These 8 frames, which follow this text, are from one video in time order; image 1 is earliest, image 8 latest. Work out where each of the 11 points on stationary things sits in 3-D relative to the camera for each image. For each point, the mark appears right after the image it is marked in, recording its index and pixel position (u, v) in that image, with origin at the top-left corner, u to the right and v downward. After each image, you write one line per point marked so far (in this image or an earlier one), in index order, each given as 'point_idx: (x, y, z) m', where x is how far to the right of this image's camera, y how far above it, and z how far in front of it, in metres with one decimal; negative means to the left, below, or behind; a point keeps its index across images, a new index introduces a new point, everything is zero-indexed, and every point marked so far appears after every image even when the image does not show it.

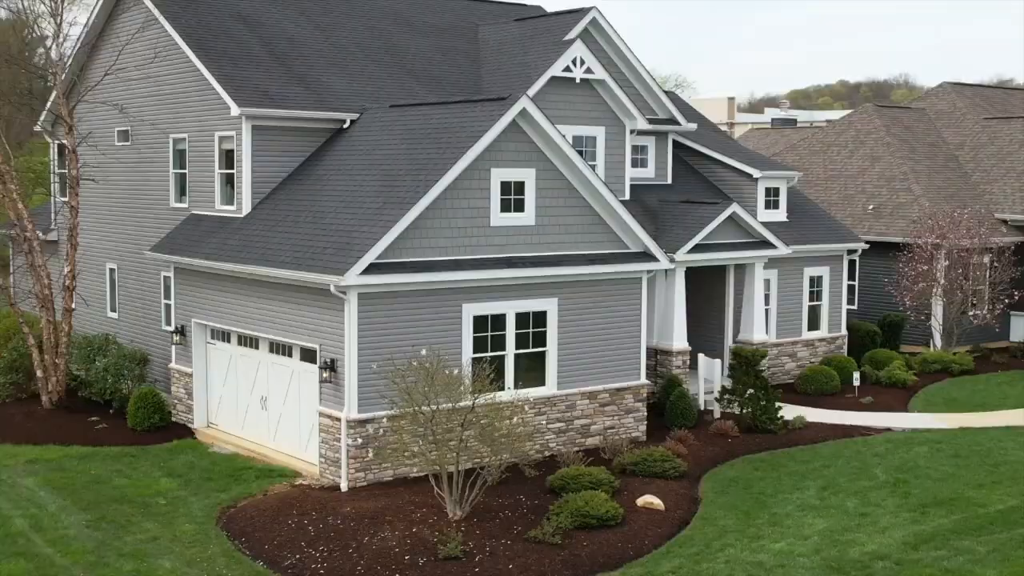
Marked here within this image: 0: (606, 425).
0: (+1.7, -2.5, +19.5) m
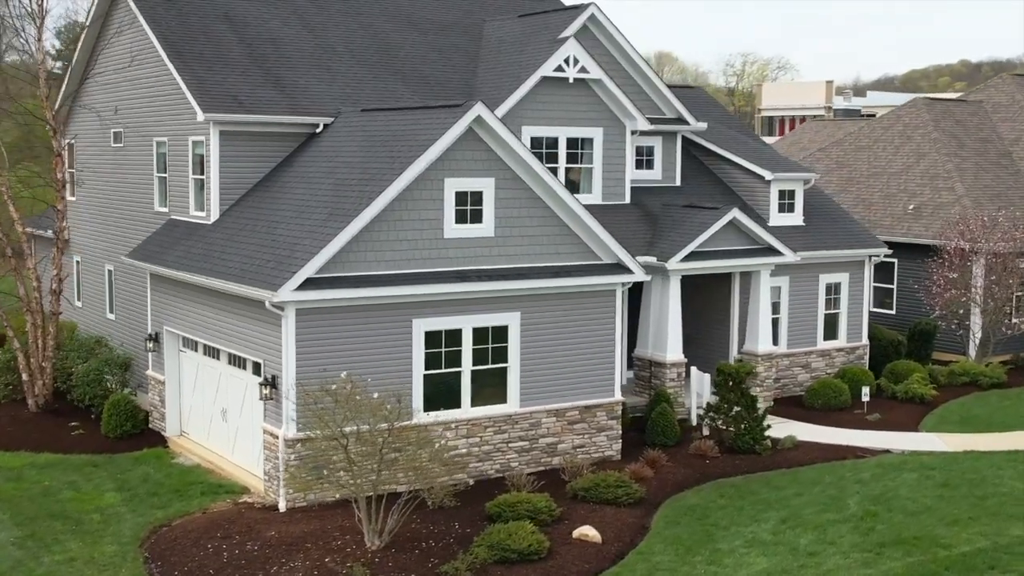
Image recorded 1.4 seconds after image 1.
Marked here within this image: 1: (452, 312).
0: (+1.1, -2.7, +18.7) m
1: (-1.0, -0.4, +17.2) m
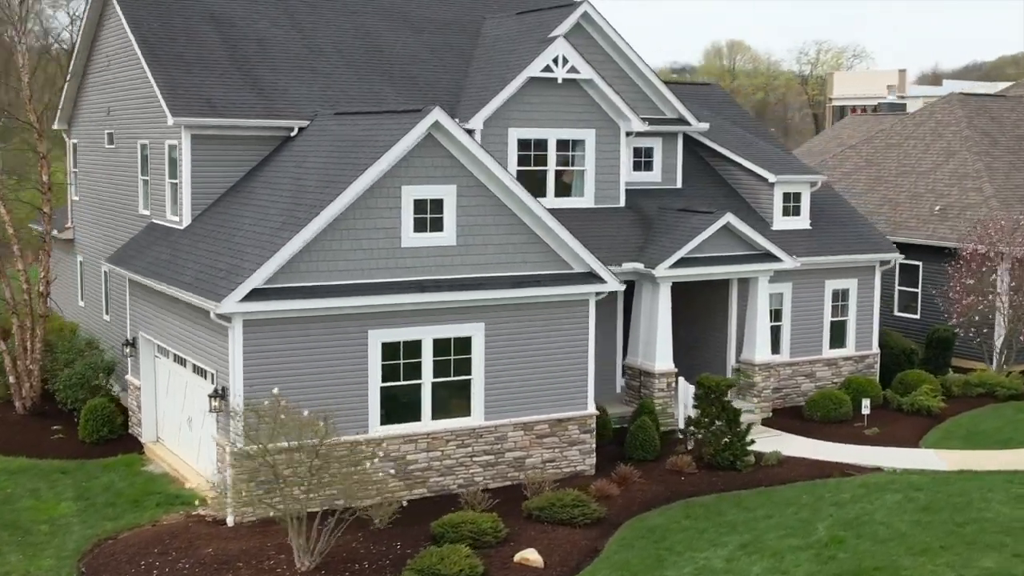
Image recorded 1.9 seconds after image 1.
0: (+0.5, -2.8, +18.2) m
1: (-1.6, -0.5, +16.8) m
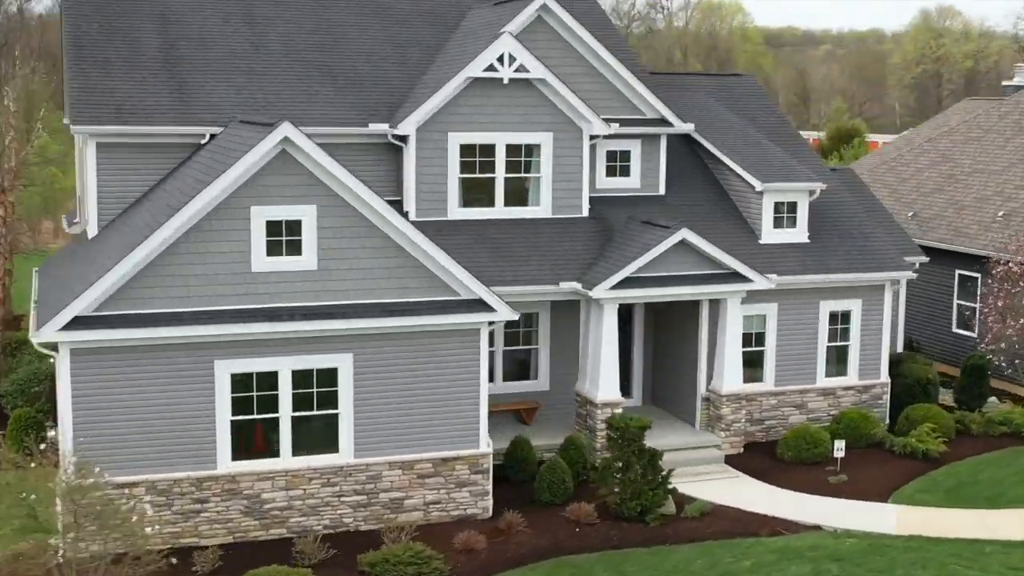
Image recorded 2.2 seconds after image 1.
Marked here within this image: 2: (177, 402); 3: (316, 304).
0: (-1.3, -3.2, +16.7) m
1: (-3.6, -0.9, +15.6) m
2: (-4.7, -1.6, +15.3) m
3: (-2.8, -0.2, +15.8) m
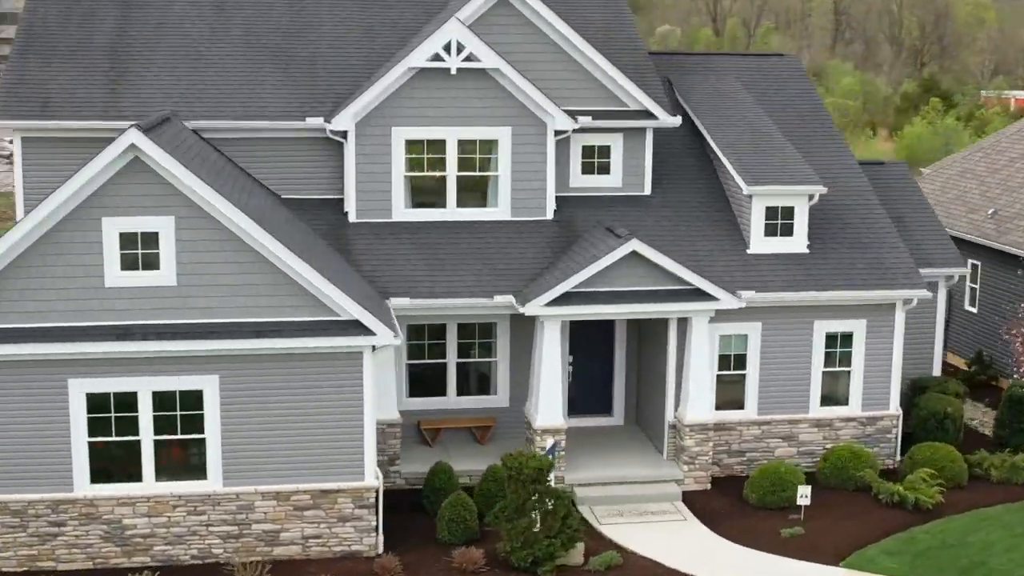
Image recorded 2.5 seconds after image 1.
0: (-2.9, -3.5, +15.5) m
1: (-5.3, -1.1, +14.7) m
2: (-6.5, -1.8, +14.6) m
3: (-4.5, -0.5, +14.7) m
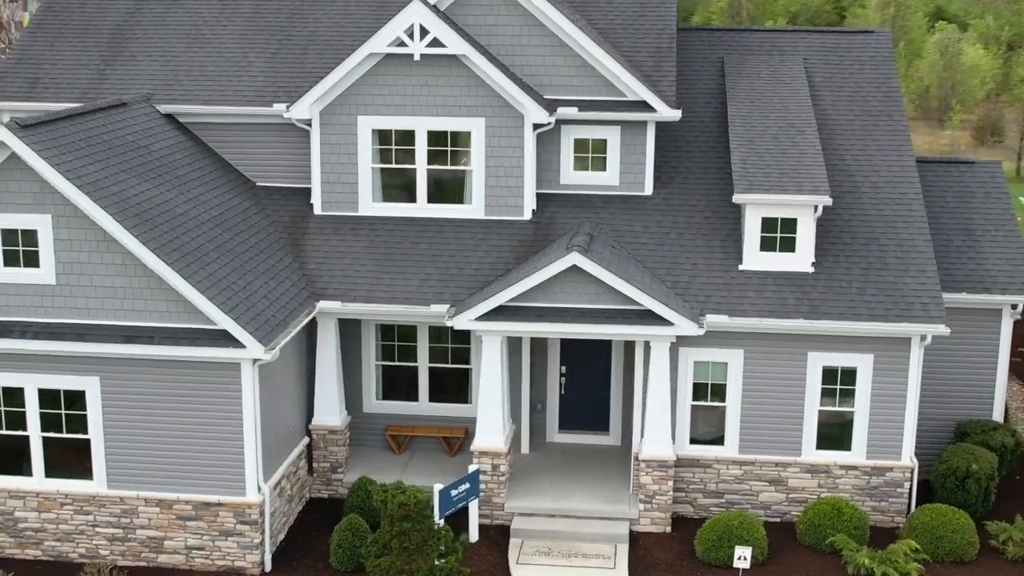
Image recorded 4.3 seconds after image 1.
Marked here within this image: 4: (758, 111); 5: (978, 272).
0: (-4.4, -3.5, +15.0) m
1: (-6.8, -1.1, +14.7) m
2: (-8.0, -1.6, +14.9) m
3: (-6.0, -0.4, +14.5) m
4: (+4.3, +3.1, +18.8) m
5: (+7.5, +0.3, +17.4) m
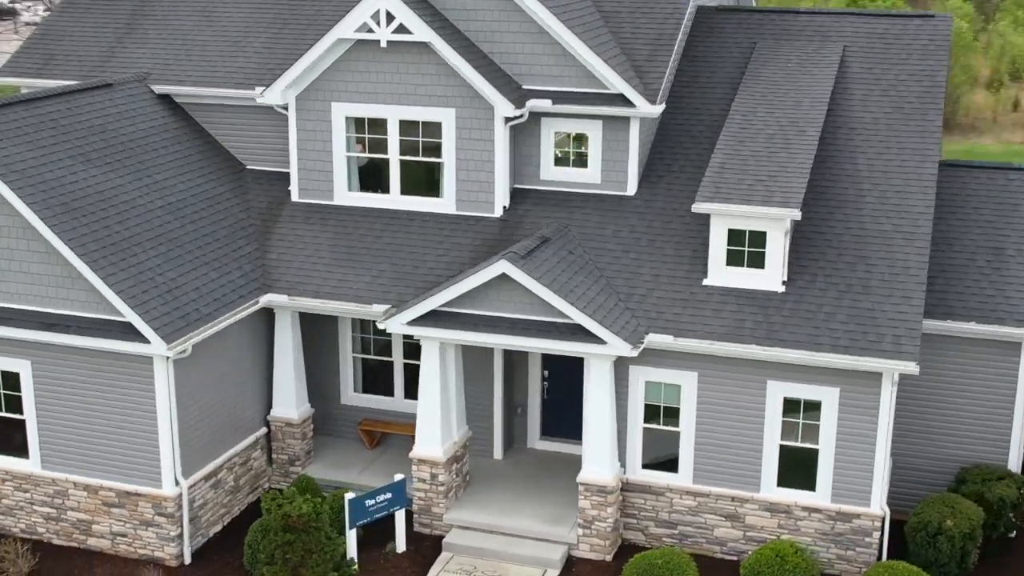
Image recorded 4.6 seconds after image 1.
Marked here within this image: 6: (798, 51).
0: (-5.6, -3.4, +15.2) m
1: (-7.8, -0.8, +15.2) m
2: (-9.0, -1.3, +15.7) m
3: (-7.1, -0.2, +14.8) m
4: (+4.0, +2.9, +17.1) m
5: (+6.8, -0.1, +15.2) m
6: (+4.9, +4.0, +18.7) m
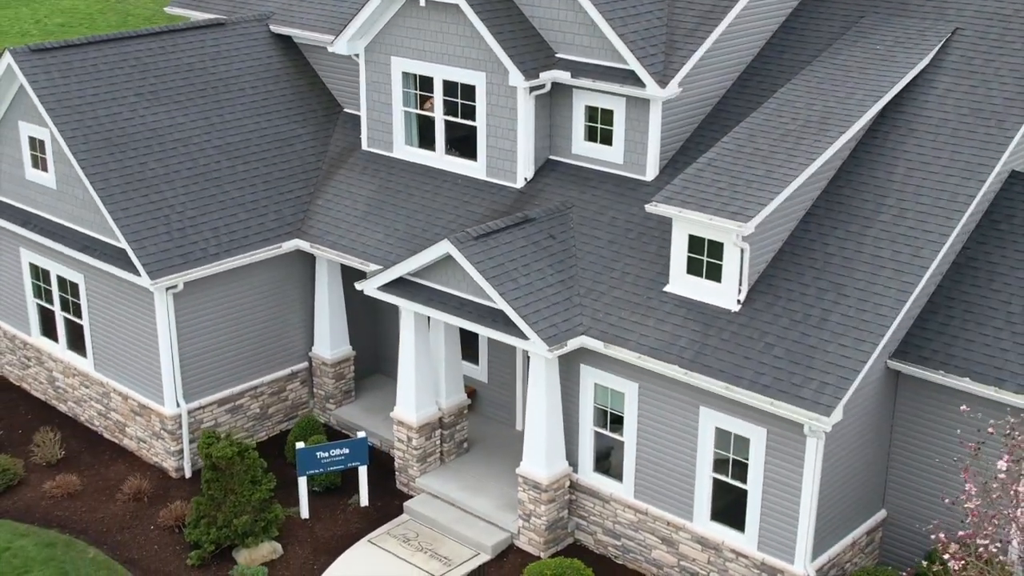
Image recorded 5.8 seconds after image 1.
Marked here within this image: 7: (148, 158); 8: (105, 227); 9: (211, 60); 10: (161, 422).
0: (-6.0, -2.3, +17.3) m
1: (-7.8, +0.5, +17.8) m
2: (-8.8, +0.2, +18.7) m
3: (-7.2, +1.0, +17.2) m
4: (+4.2, +2.7, +14.9) m
5: (+5.8, -0.7, +12.5) m
6: (+5.7, +3.8, +16.0) m
7: (-5.6, +1.9, +16.7) m
8: (-6.1, +0.8, +16.3) m
9: (-5.2, +3.9, +18.9) m
10: (-5.4, -2.1, +16.7) m
